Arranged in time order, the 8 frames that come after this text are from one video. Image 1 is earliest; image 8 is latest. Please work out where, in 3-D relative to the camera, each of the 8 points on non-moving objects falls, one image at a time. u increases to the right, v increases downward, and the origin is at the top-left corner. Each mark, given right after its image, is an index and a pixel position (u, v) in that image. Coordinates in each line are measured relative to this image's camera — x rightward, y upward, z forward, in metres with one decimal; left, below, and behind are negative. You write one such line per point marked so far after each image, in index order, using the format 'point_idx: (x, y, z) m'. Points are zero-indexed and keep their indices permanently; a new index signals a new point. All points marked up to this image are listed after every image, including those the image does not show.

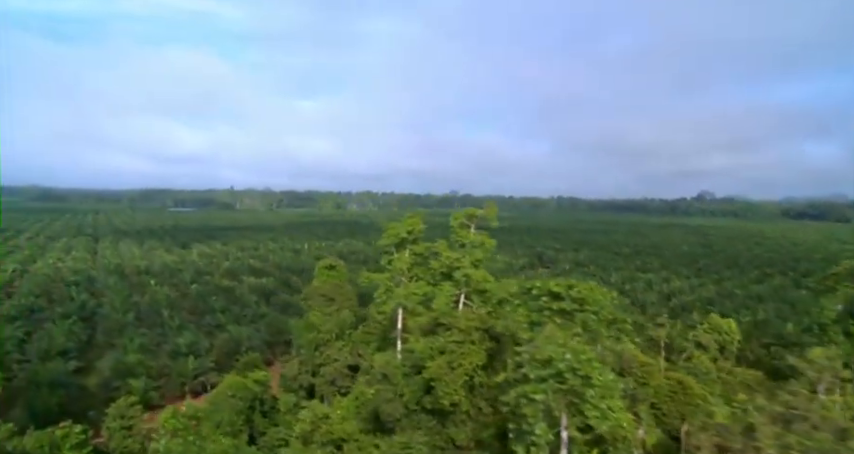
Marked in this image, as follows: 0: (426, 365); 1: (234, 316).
0: (0.0, -1.2, +4.2) m
1: (-4.5, -2.1, +11.2) m
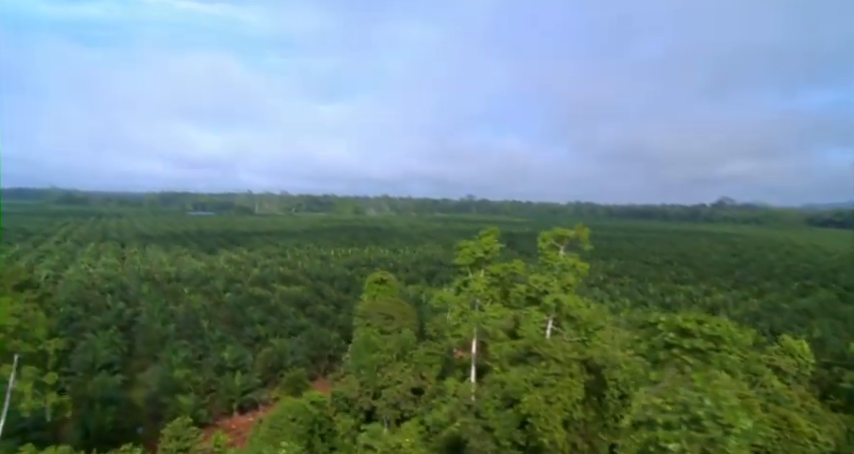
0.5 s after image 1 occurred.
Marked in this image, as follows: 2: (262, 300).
0: (+0.8, -1.4, +3.9) m
1: (-3.5, -2.3, +11.0) m
2: (-4.7, -2.2, +14.1) m
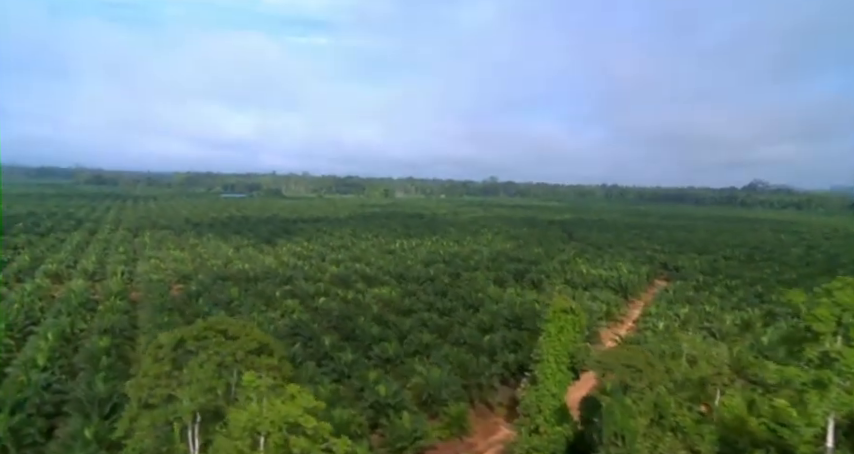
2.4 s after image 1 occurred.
0: (+3.5, -1.9, +2.7) m
1: (-0.6, -2.5, +10.0) m
2: (-1.7, -2.2, +13.1) m
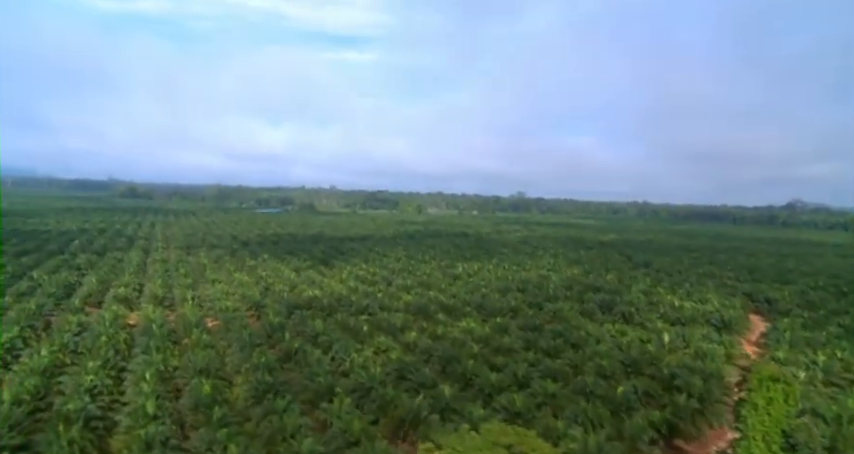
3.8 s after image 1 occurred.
0: (+5.6, -2.4, +1.6) m
1: (+1.8, -3.2, +9.0) m
2: (+0.9, -3.0, +12.1) m
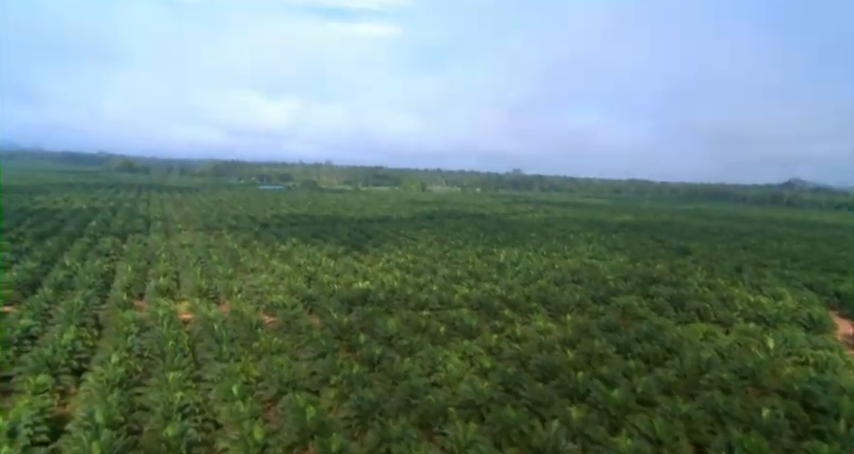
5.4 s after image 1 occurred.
0: (+7.8, -2.9, +0.6) m
1: (+3.9, -3.2, +8.1) m
2: (+2.9, -2.9, +11.1) m
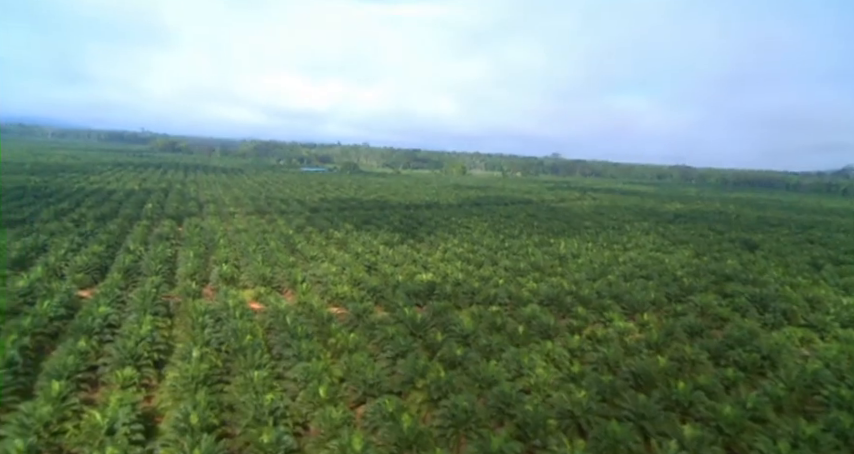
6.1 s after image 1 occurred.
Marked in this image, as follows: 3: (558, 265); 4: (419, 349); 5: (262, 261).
0: (+8.8, -3.3, -0.3) m
1: (+5.5, -3.3, +7.3) m
2: (+4.6, -2.9, +10.4) m
3: (+5.0, -1.5, +18.6) m
4: (-0.2, -2.6, +10.4) m
5: (-5.7, -1.2, +16.7) m
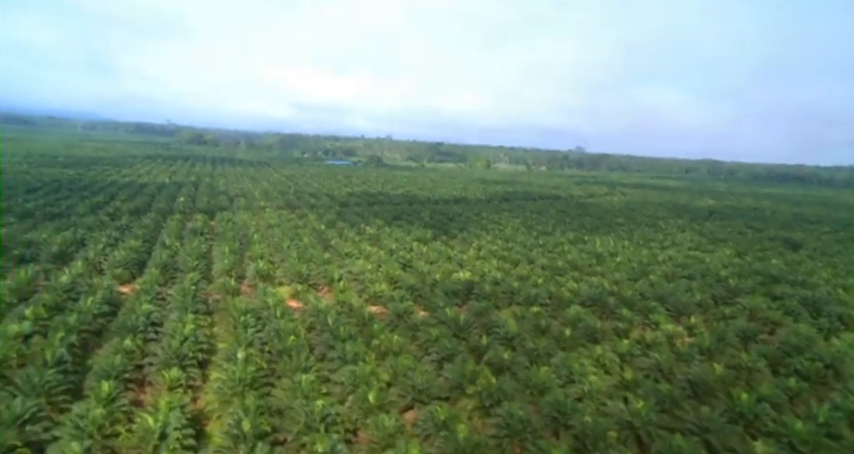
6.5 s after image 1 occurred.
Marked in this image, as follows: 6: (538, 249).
0: (+9.3, -3.5, -0.9) m
1: (+6.3, -3.4, +6.8) m
2: (+5.6, -2.9, +10.0) m
3: (+6.3, -1.4, +18.1) m
4: (+0.8, -2.6, +10.2) m
5: (-4.5, -1.0, +16.6) m
6: (+4.5, -0.9, +19.8) m
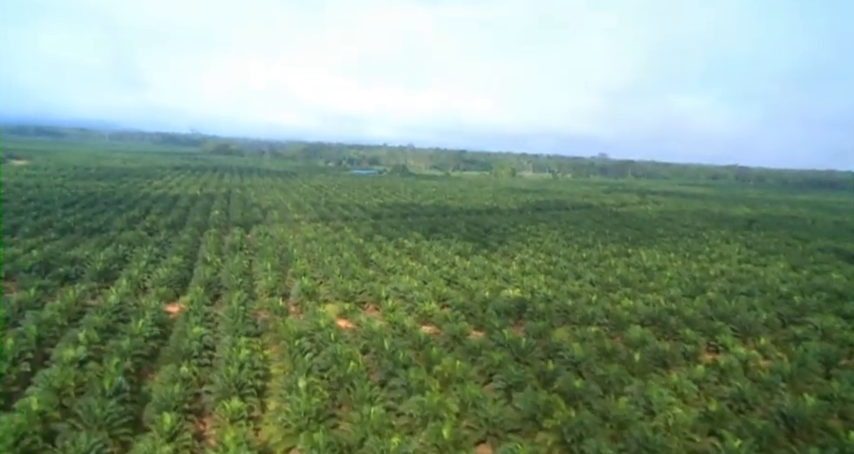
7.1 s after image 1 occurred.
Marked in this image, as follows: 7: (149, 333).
0: (+10.1, -3.7, -1.8) m
1: (+7.4, -3.7, +6.1) m
2: (+6.9, -3.3, +9.3) m
3: (+7.9, -1.9, +17.4) m
4: (+2.1, -3.0, +9.7) m
5: (-2.9, -1.6, +16.3) m
6: (+6.2, -1.4, +19.1) m
7: (-6.3, -2.4, +11.0) m
